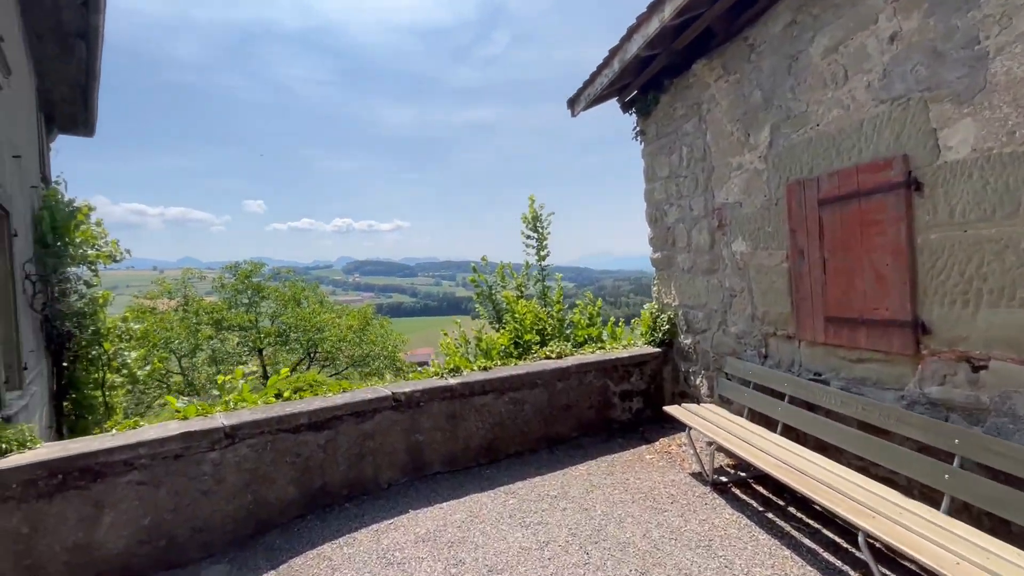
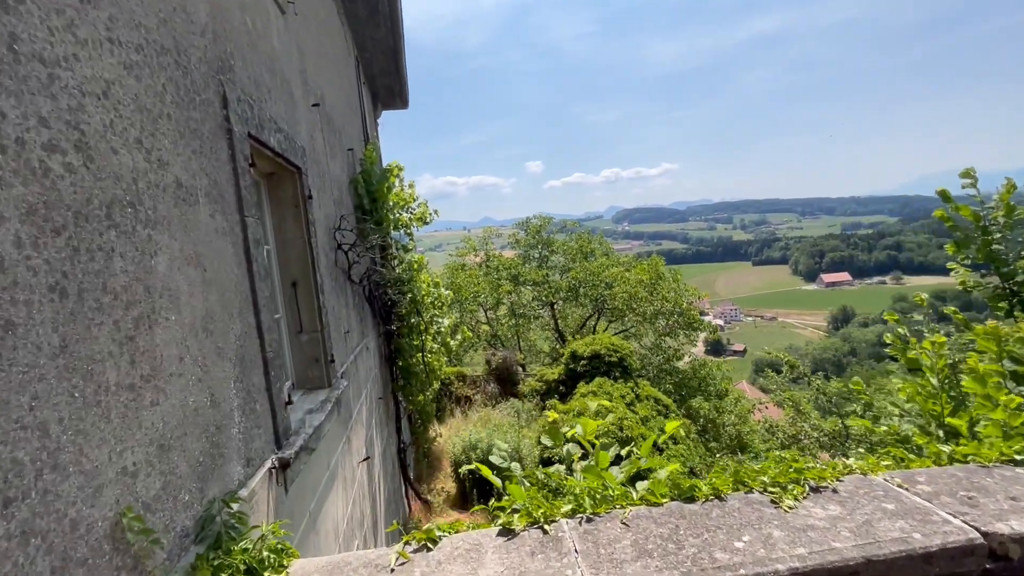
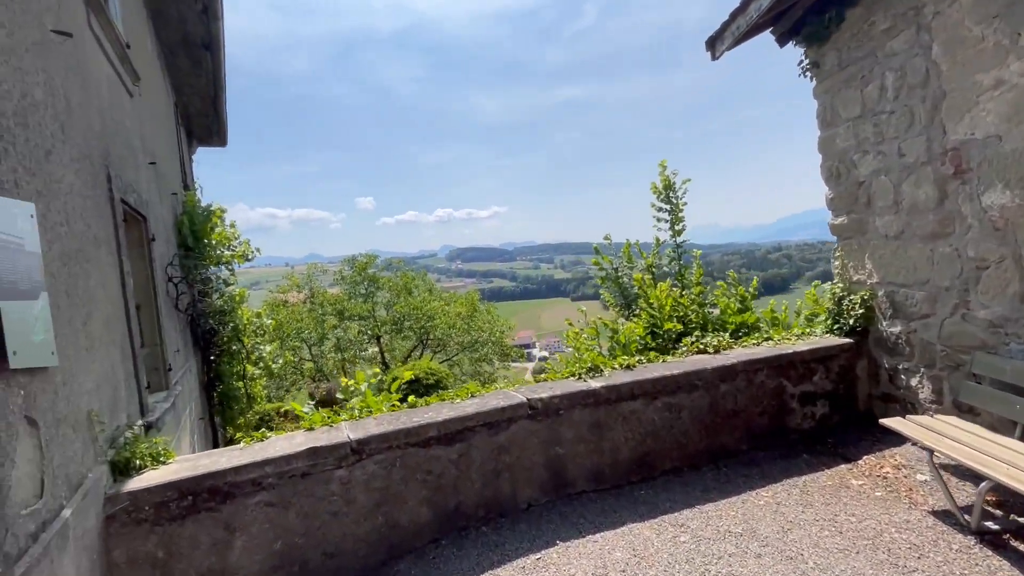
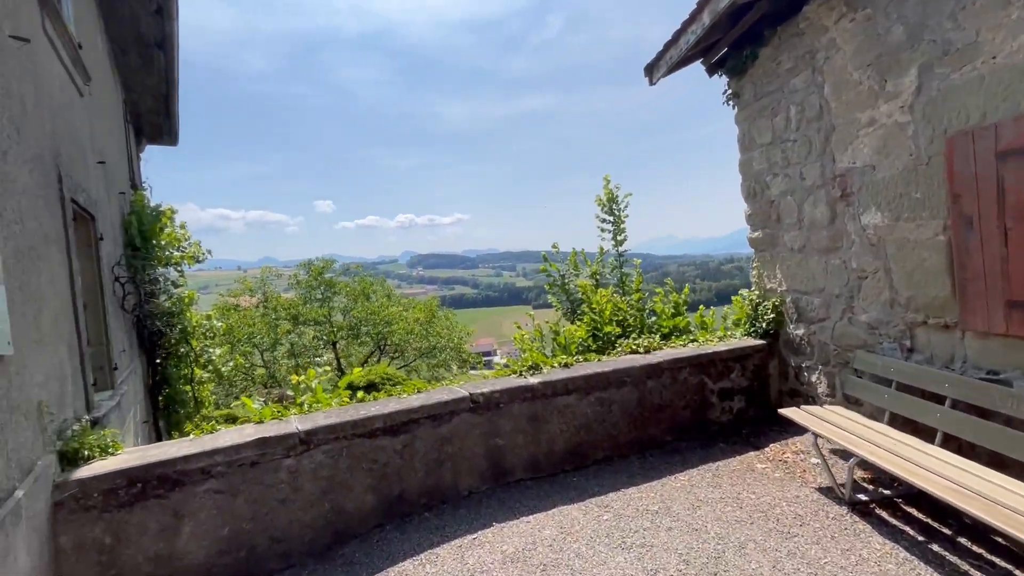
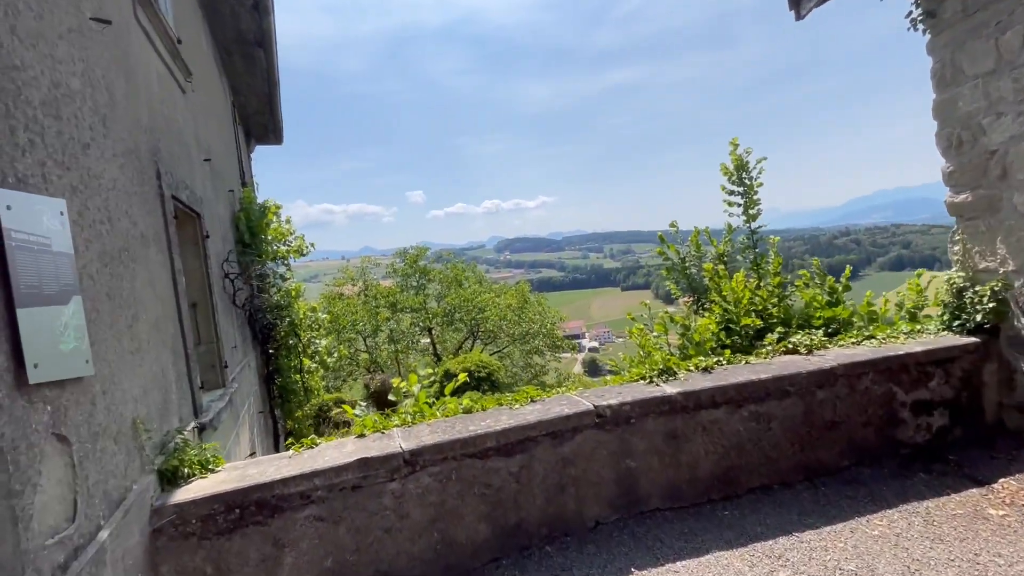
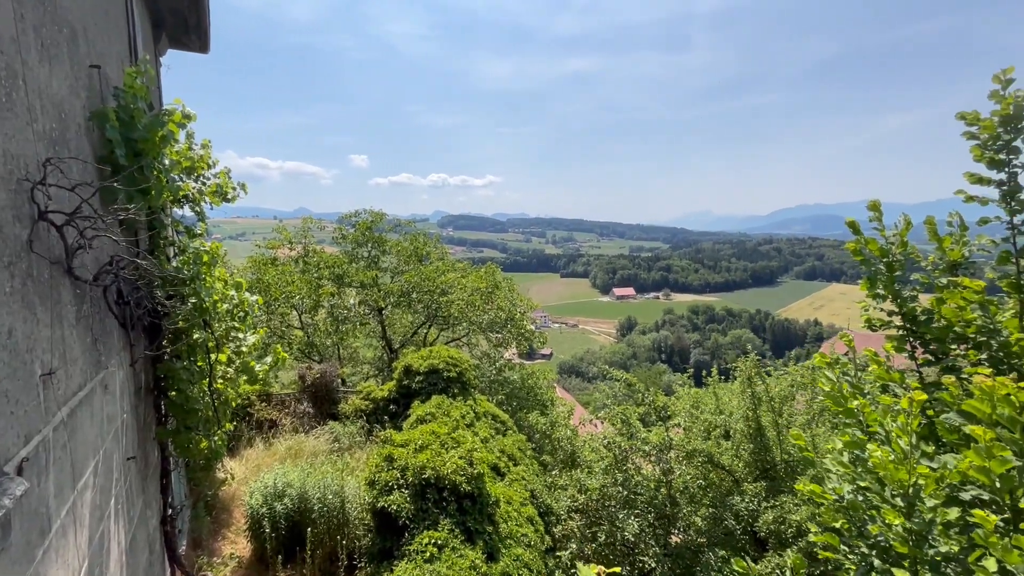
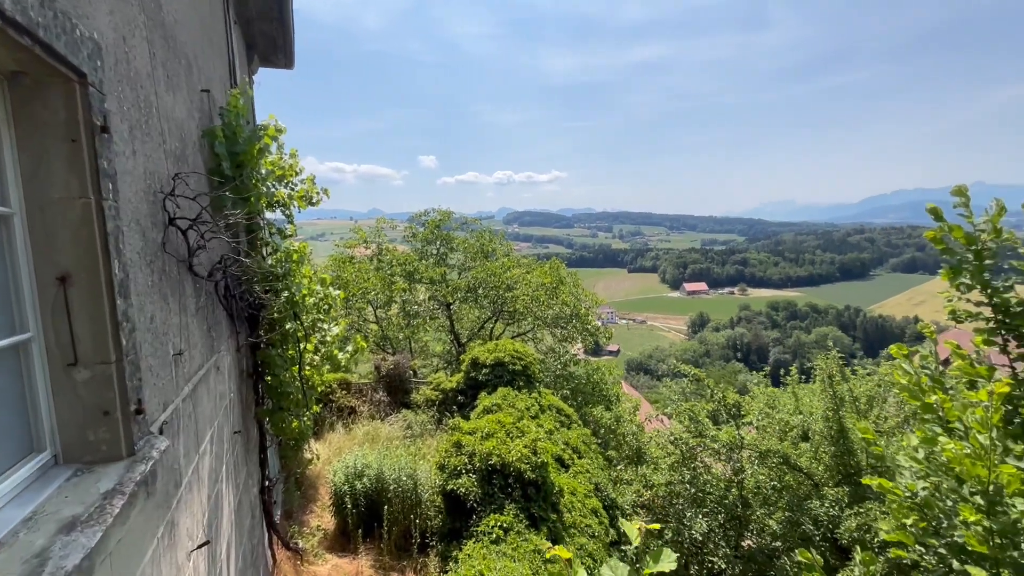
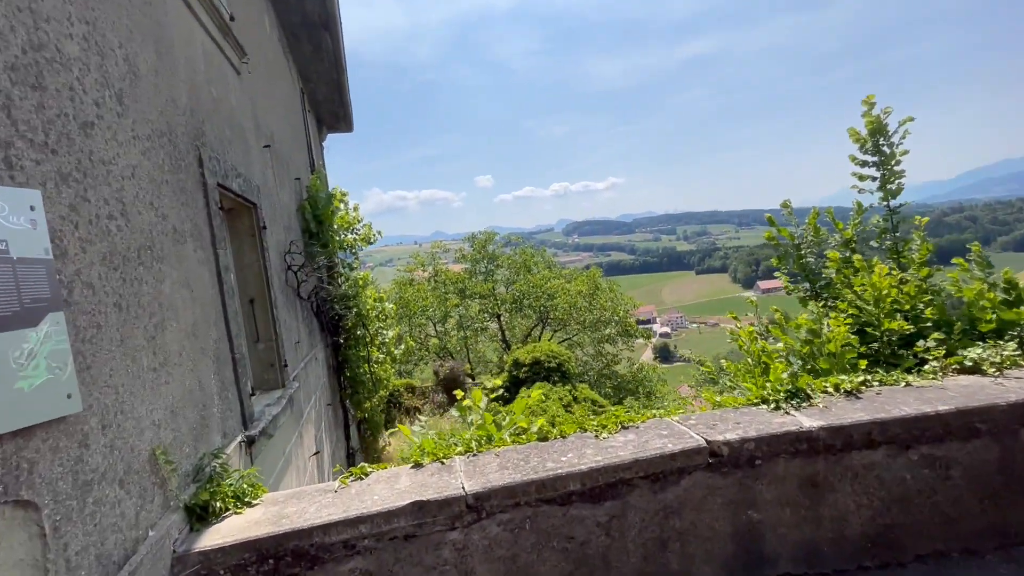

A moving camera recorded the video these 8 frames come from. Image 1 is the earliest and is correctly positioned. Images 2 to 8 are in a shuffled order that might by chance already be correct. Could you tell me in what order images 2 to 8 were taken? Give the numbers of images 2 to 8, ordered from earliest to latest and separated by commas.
4, 3, 5, 8, 2, 7, 6
